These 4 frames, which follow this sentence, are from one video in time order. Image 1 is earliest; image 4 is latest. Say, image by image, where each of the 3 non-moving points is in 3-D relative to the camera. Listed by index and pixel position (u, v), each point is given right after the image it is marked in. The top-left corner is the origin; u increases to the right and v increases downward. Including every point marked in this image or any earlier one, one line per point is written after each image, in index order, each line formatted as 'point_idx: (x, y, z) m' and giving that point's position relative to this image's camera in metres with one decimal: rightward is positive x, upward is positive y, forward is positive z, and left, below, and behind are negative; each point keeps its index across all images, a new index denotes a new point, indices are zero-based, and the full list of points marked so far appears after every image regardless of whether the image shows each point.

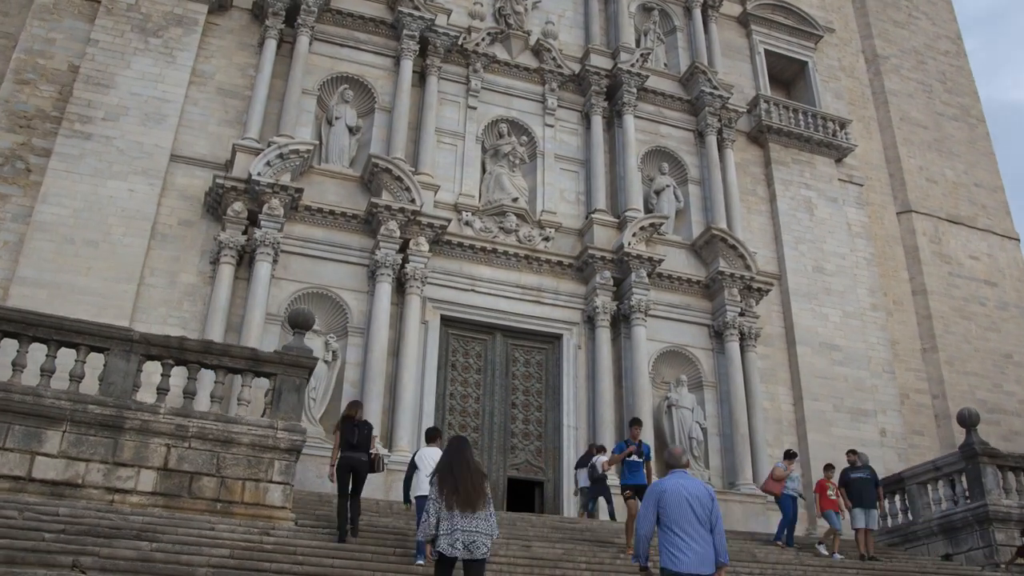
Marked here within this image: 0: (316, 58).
0: (-3.7, +4.3, +17.8) m
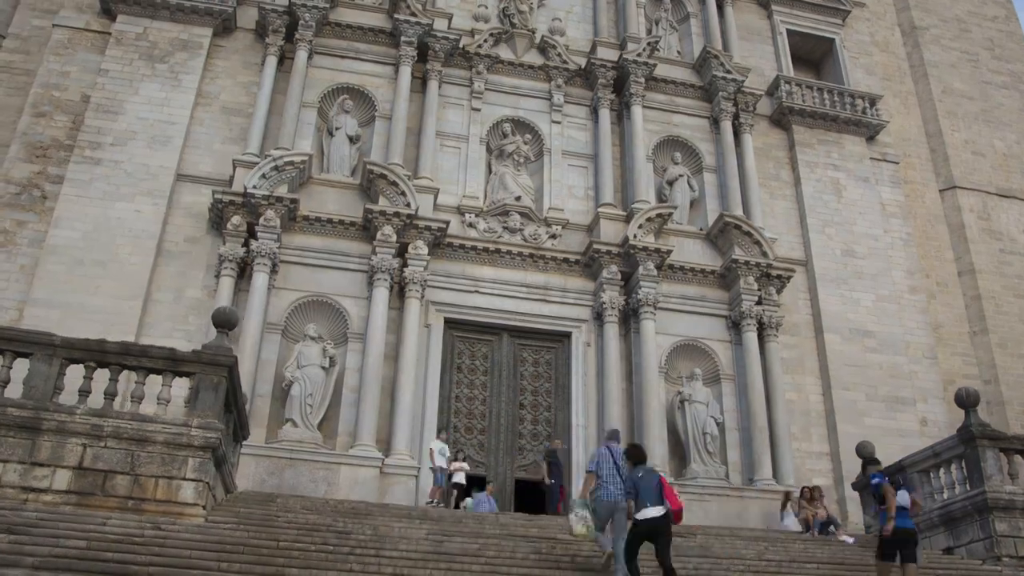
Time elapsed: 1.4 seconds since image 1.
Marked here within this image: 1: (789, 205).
0: (-3.7, +4.1, +18.1) m
1: (+5.7, +1.7, +19.6) m
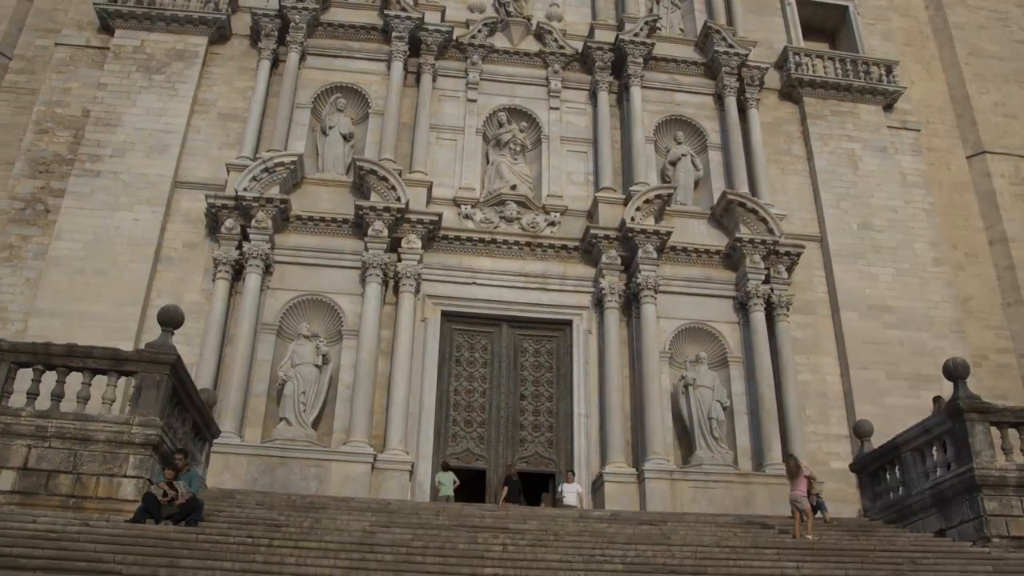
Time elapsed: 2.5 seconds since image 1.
0: (-3.9, +4.1, +18.2) m
1: (+5.8, +2.1, +18.9) m
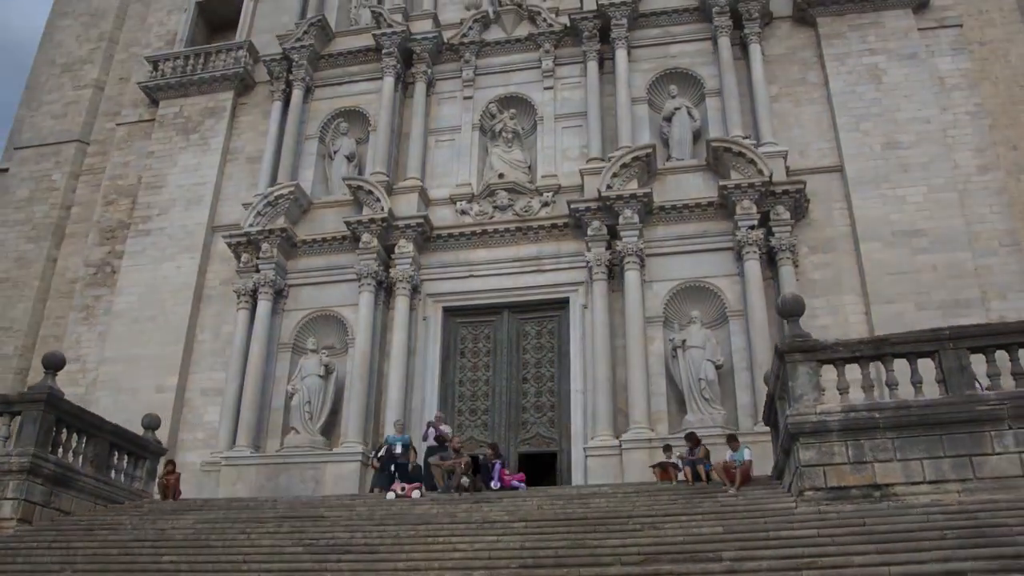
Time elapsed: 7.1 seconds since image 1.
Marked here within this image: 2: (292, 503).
0: (-4.0, +3.8, +19.5) m
1: (+5.6, +3.3, +17.4) m
2: (-2.6, -2.5, +11.1) m
